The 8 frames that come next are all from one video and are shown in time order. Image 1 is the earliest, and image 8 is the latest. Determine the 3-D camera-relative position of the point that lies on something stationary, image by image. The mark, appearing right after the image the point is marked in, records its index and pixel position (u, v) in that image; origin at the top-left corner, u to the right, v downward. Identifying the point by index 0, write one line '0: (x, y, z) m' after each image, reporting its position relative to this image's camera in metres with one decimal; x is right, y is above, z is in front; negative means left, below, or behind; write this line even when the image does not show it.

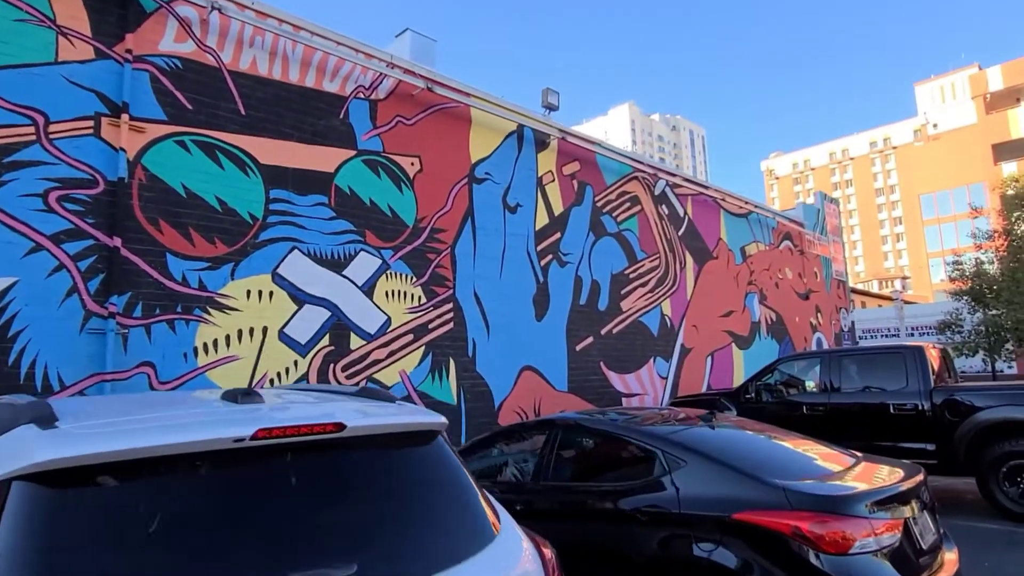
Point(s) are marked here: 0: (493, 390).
0: (-0.3, -1.5, +9.0) m
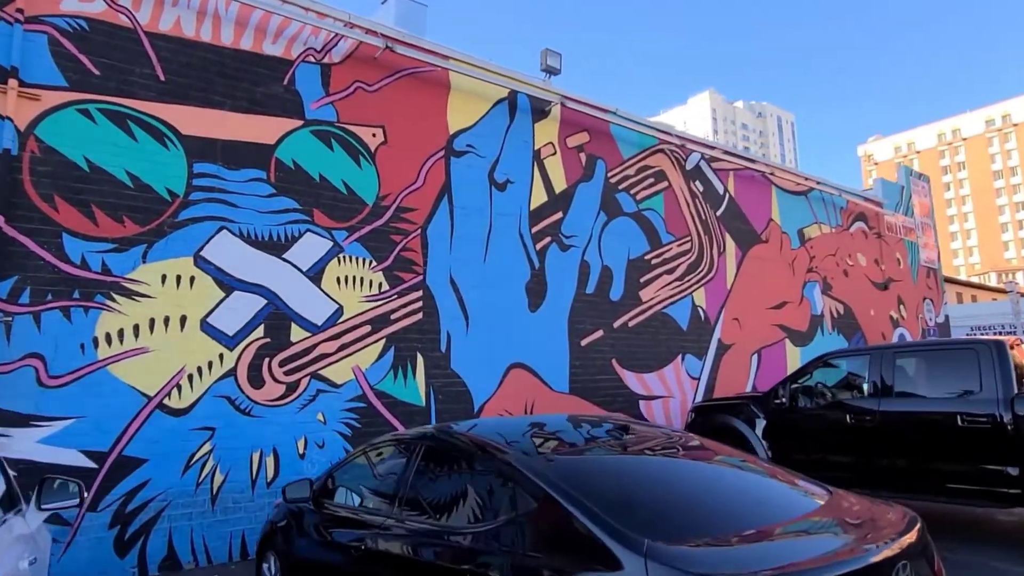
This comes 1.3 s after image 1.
0: (-0.5, -1.3, +7.9) m
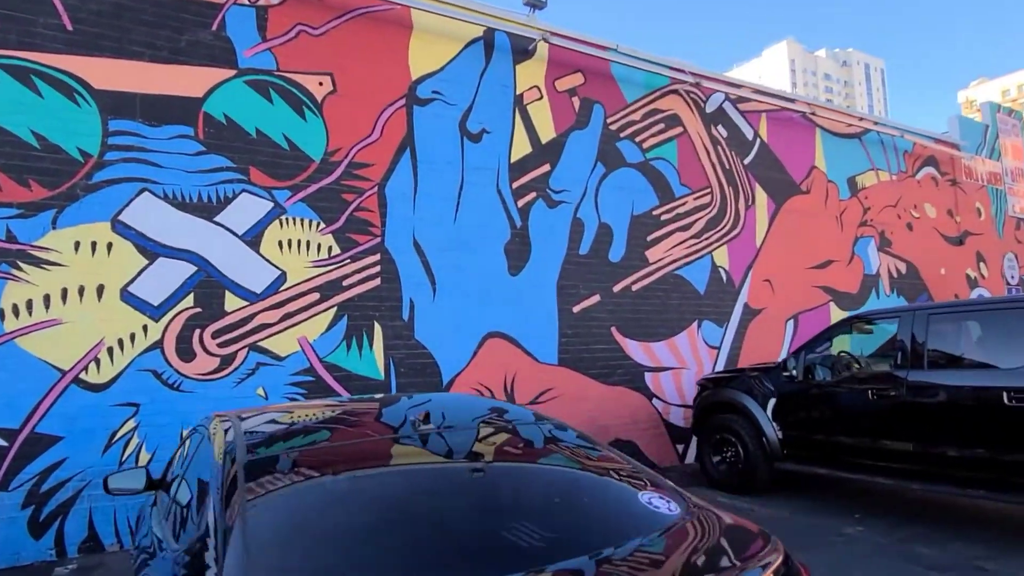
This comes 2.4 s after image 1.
0: (-0.9, -0.9, +7.2) m
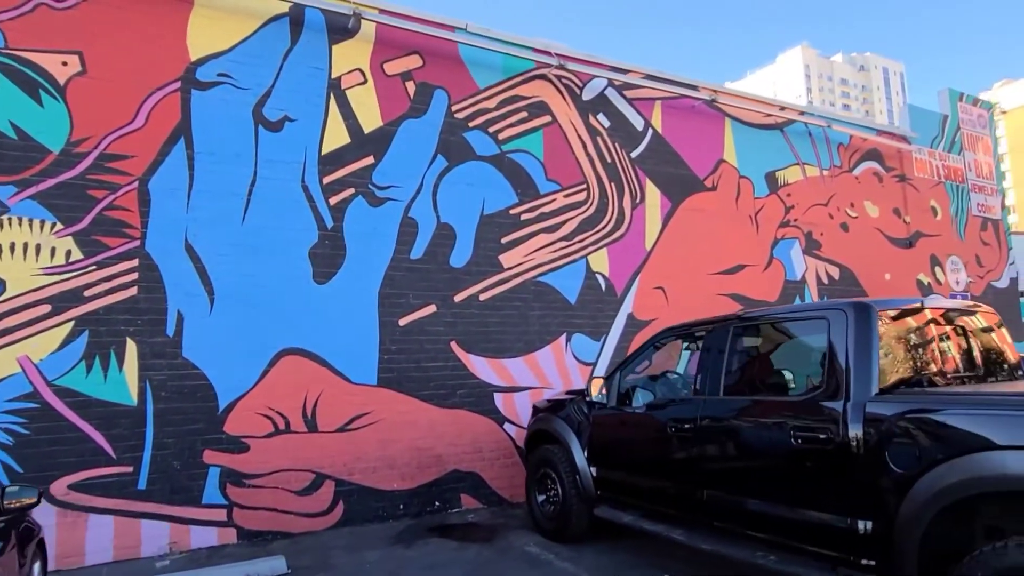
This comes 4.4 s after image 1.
0: (-3.1, -1.0, +6.2) m
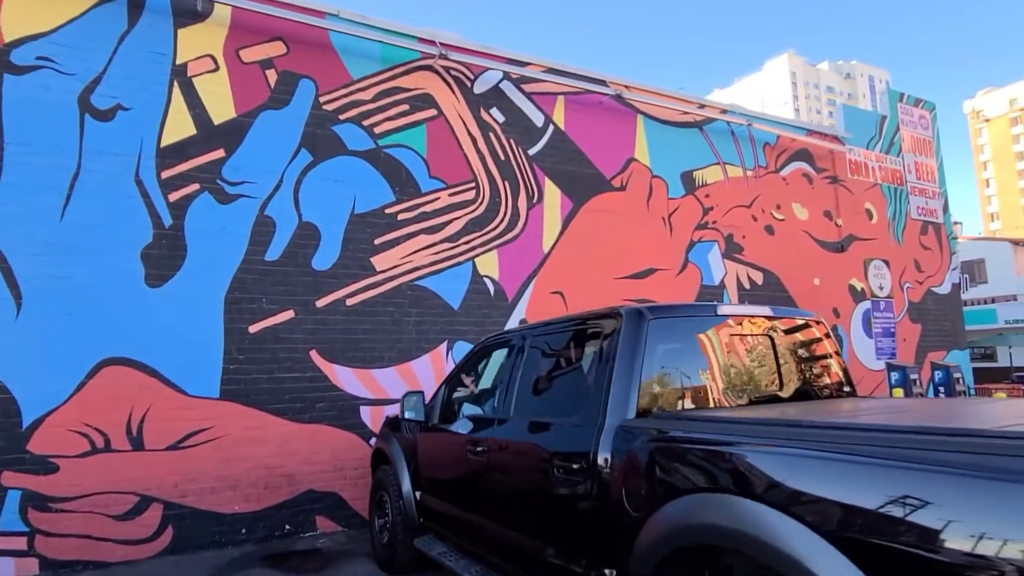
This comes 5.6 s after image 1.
0: (-4.6, -1.0, +5.6) m
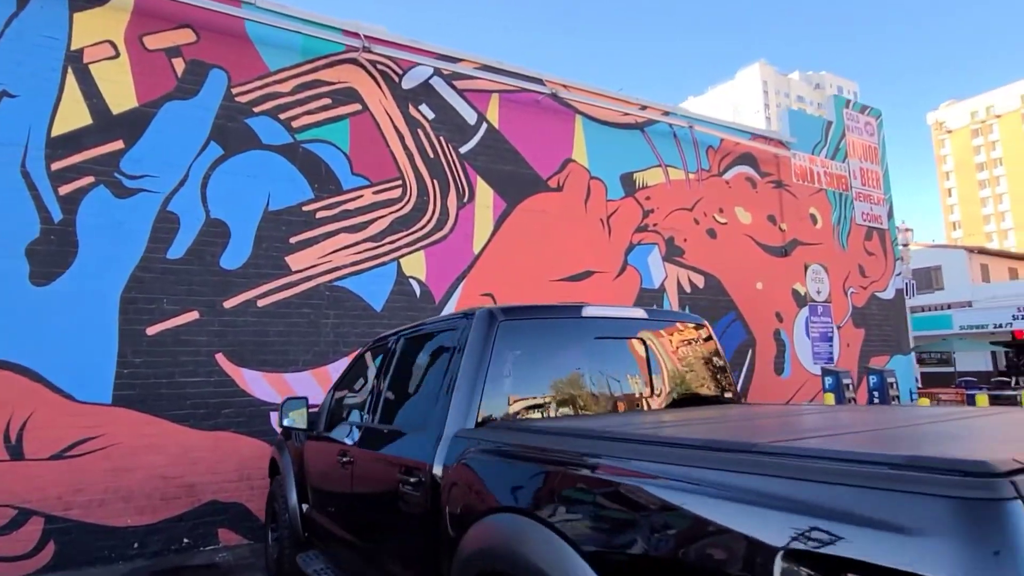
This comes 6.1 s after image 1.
0: (-5.5, -1.0, +5.2) m
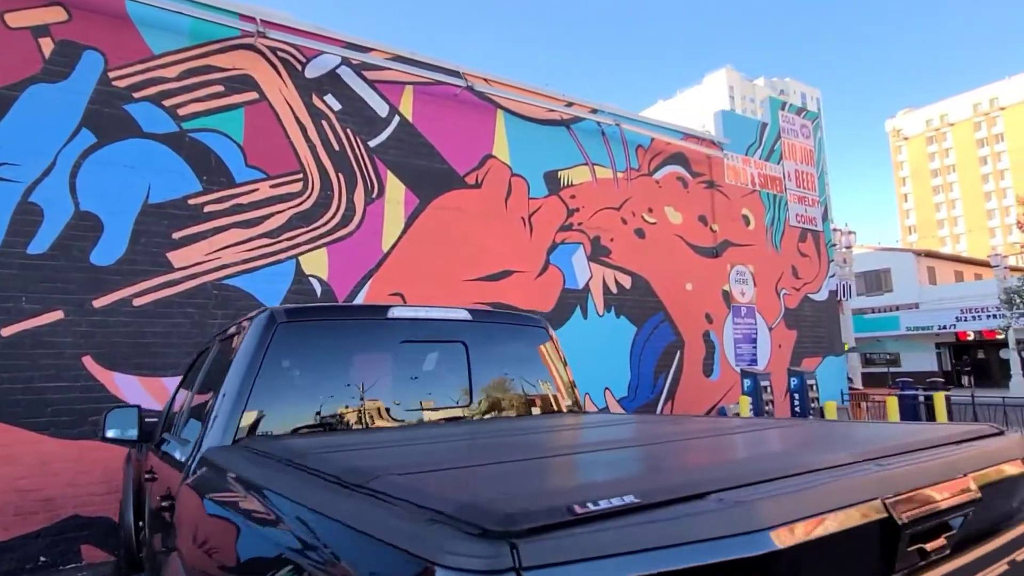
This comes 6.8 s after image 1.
0: (-6.5, -1.0, +4.6) m
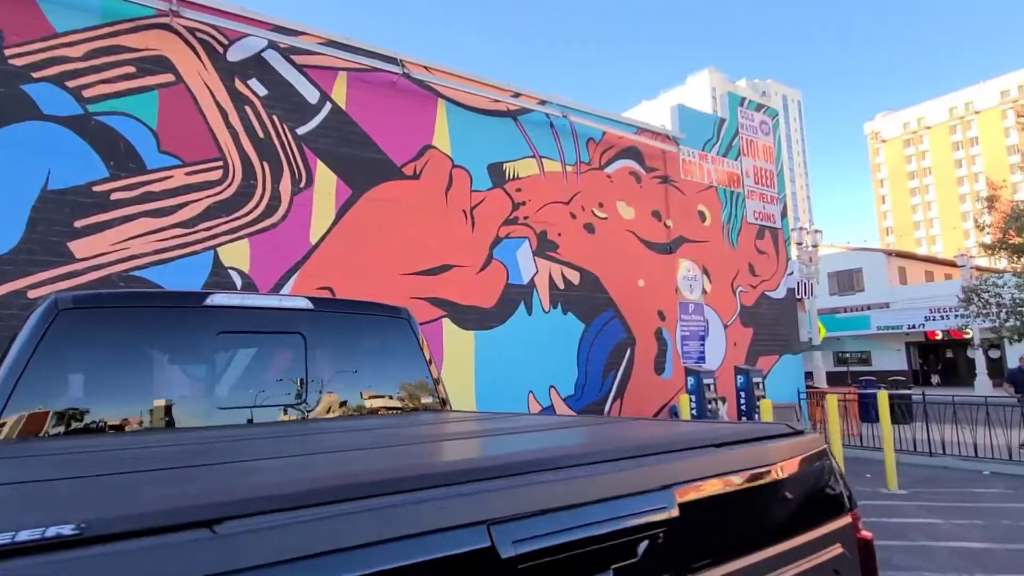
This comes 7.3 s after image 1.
0: (-7.3, -0.9, +4.2) m
